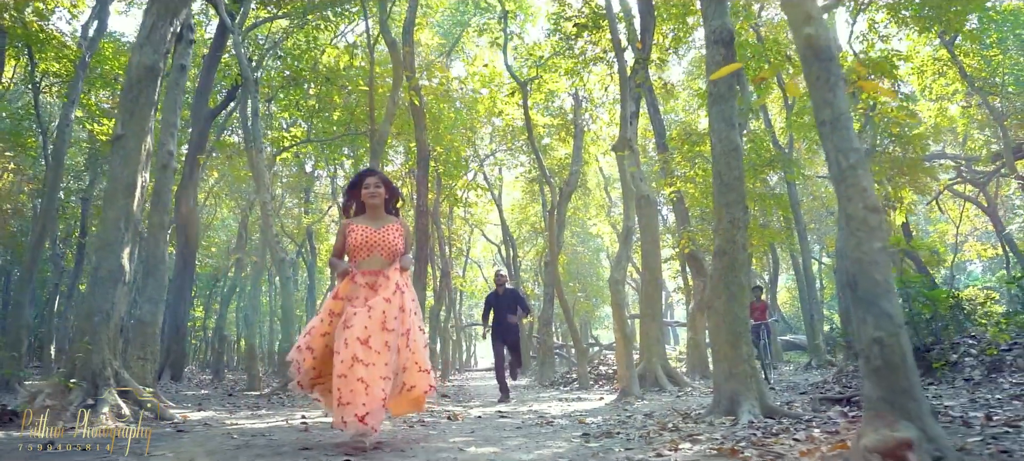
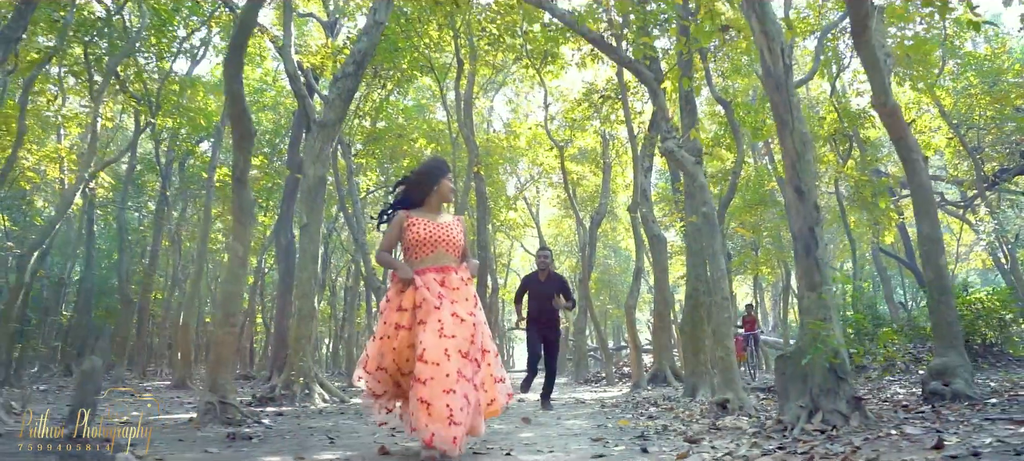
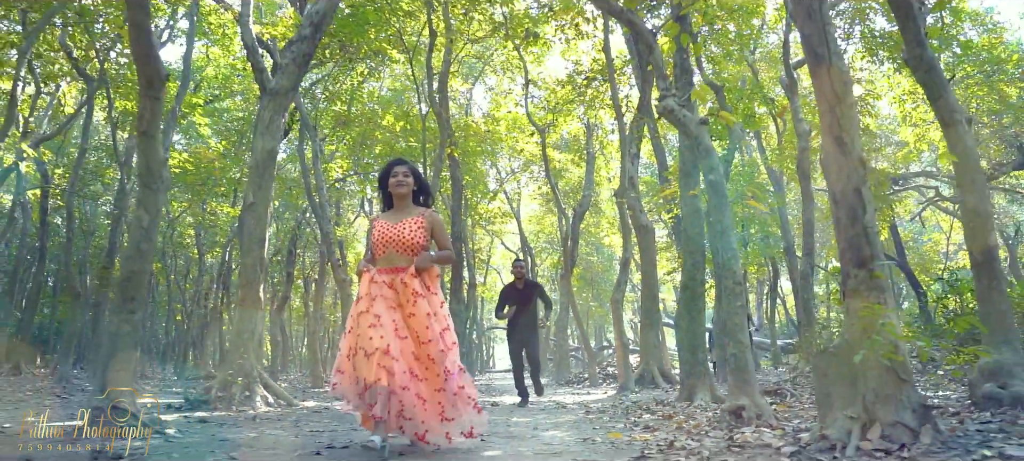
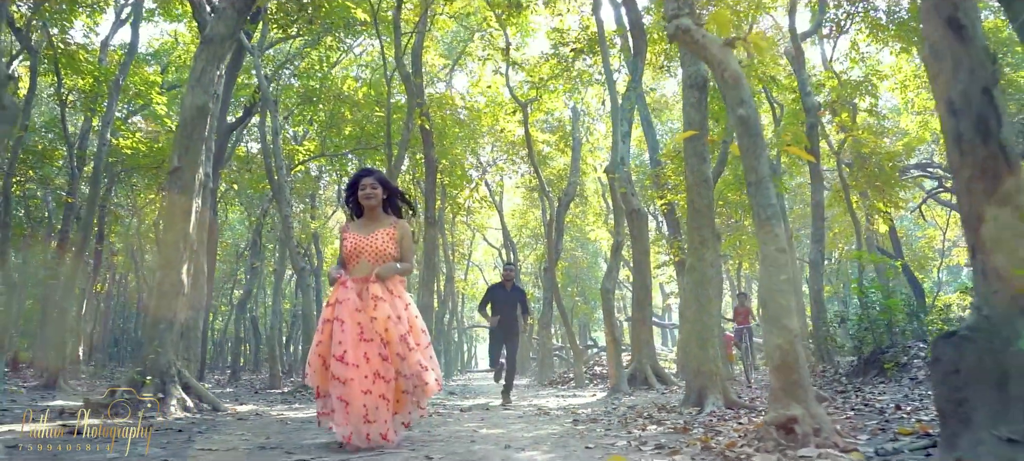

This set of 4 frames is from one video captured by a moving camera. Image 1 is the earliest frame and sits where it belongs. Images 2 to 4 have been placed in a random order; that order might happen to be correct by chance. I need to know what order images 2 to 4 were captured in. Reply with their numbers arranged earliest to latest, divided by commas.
4, 3, 2
